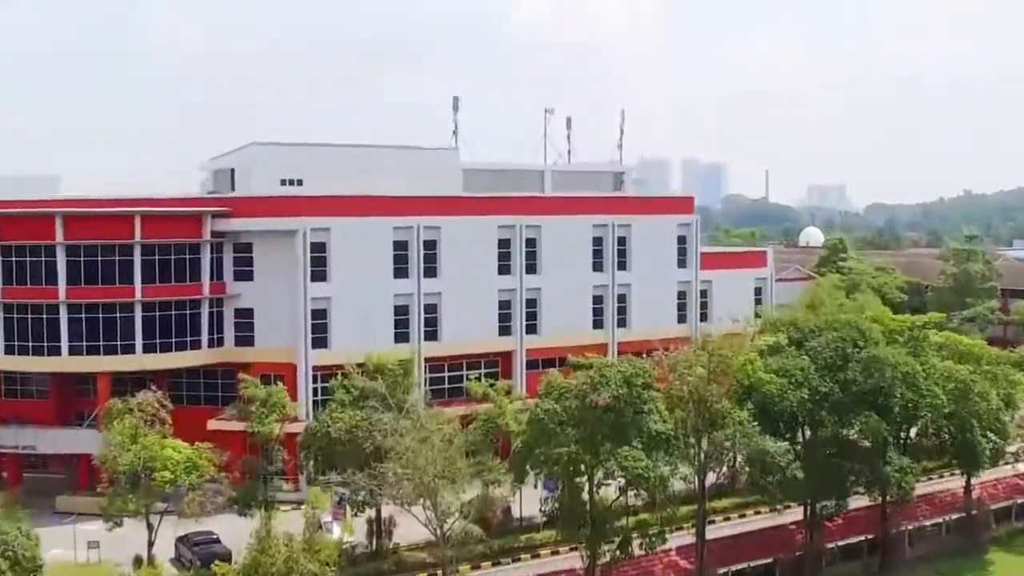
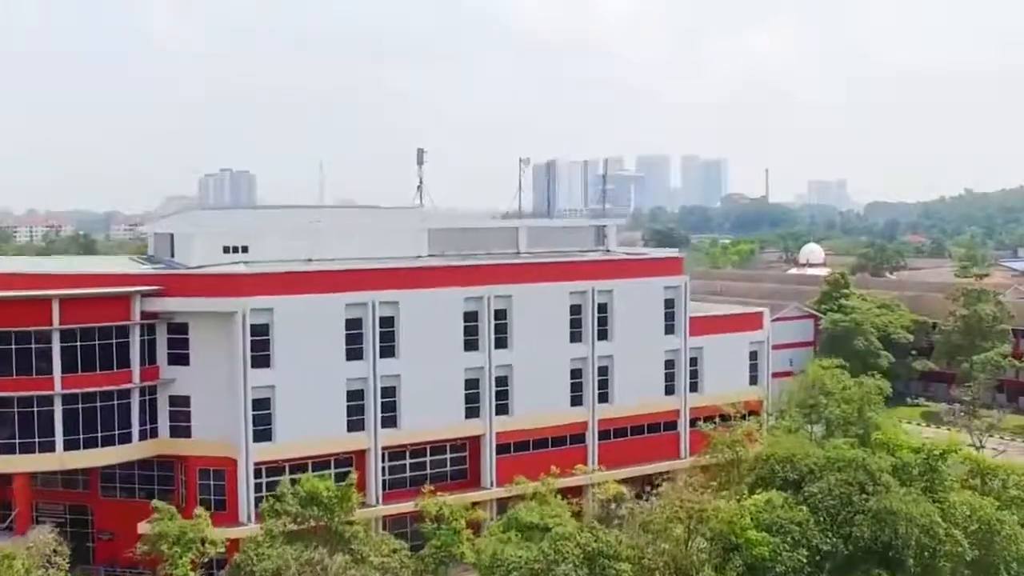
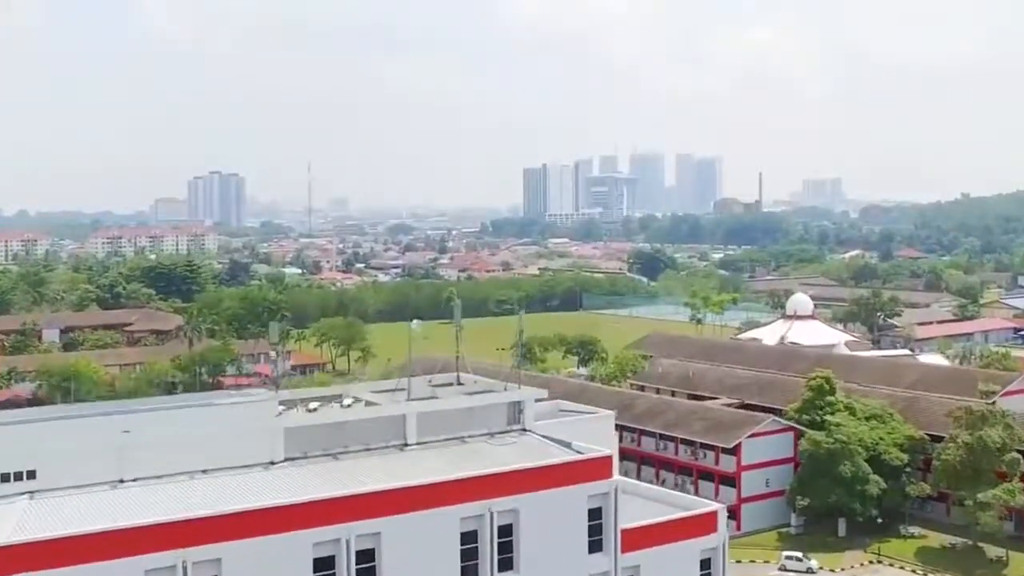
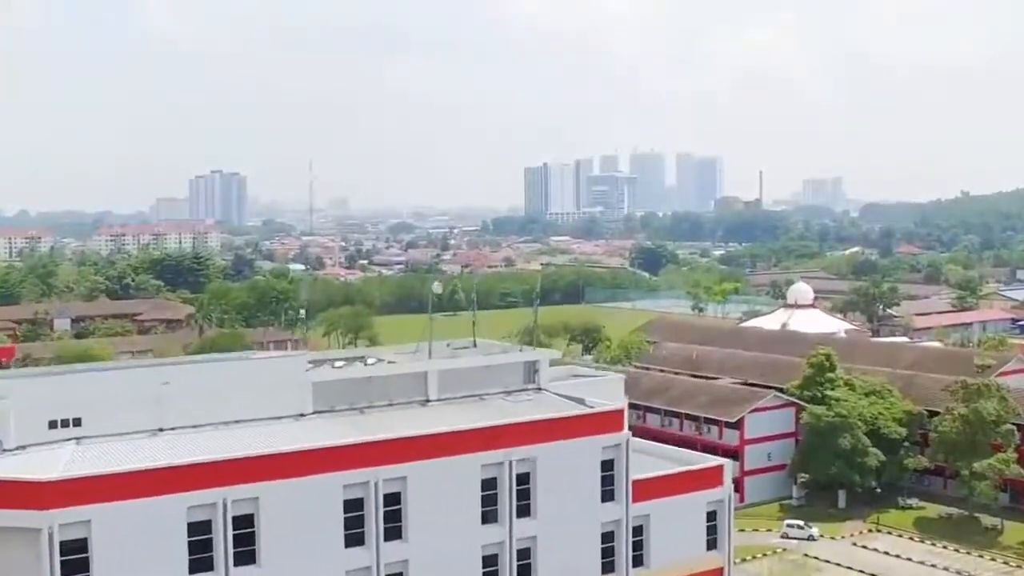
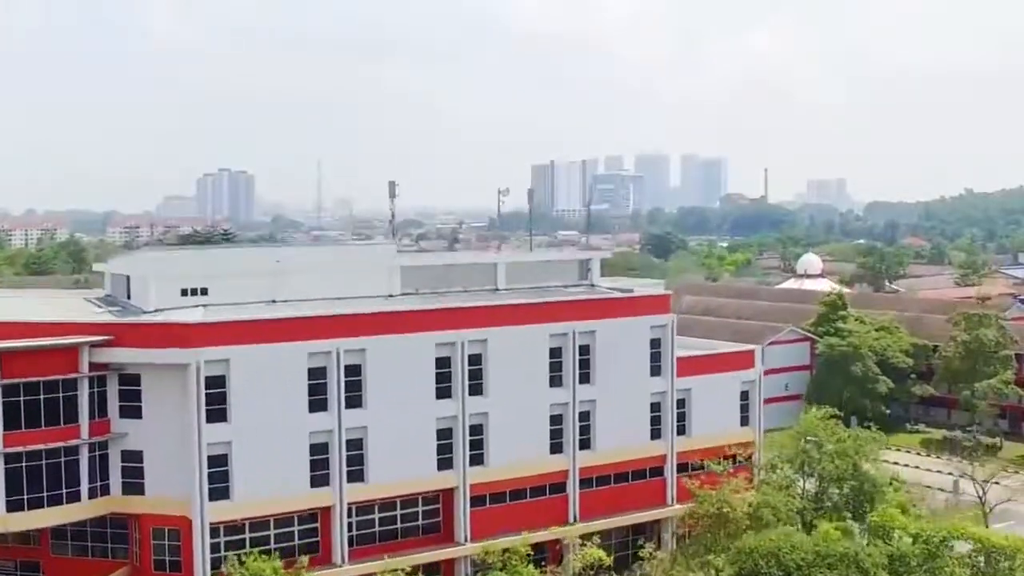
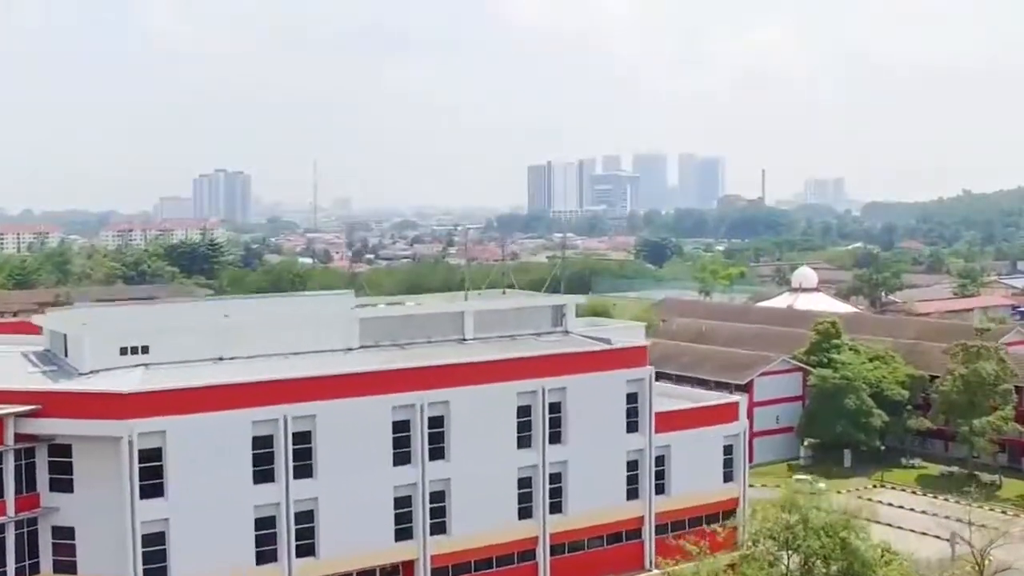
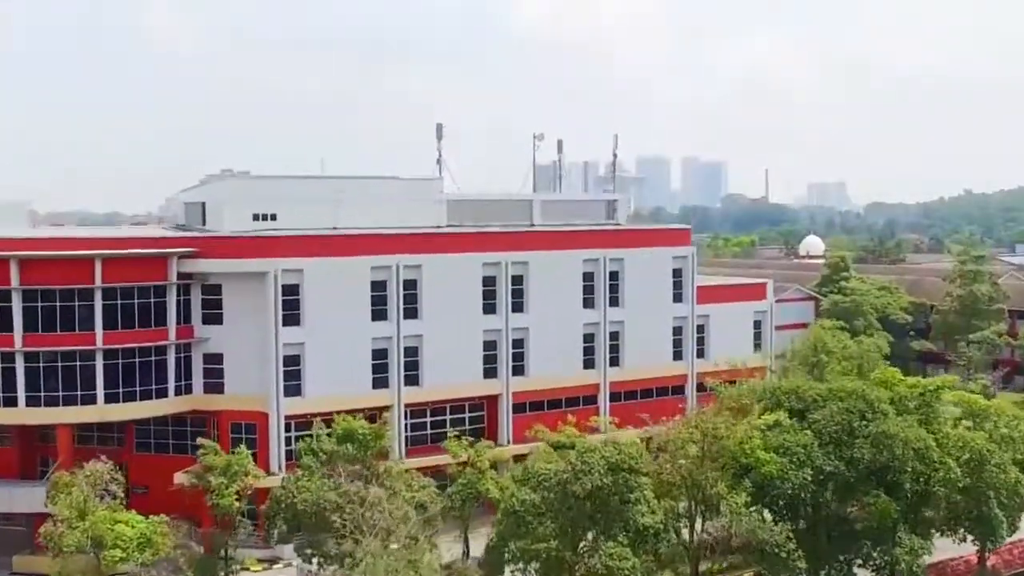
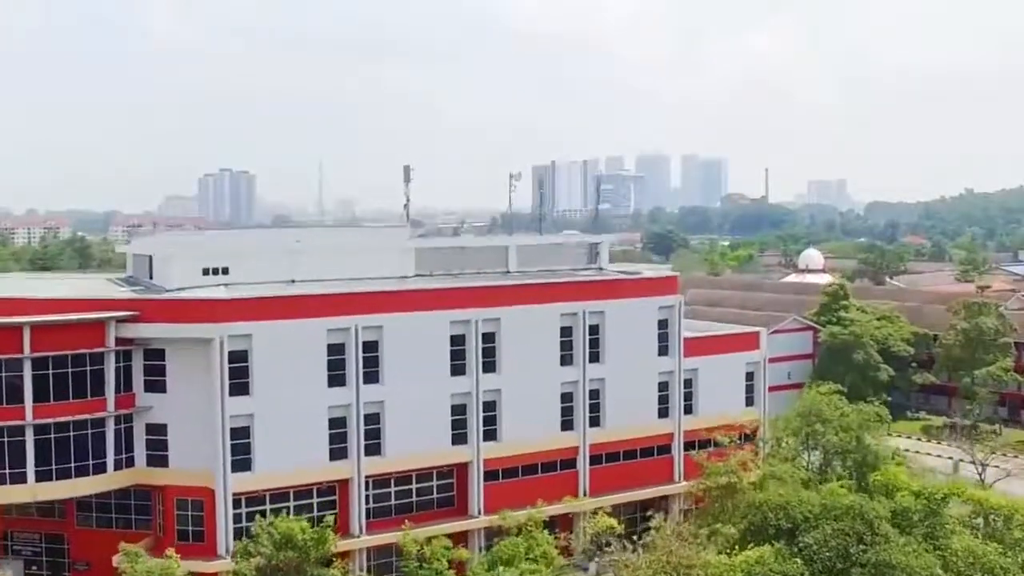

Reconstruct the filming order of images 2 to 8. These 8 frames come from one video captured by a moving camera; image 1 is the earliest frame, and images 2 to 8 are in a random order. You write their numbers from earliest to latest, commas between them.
7, 2, 8, 5, 6, 4, 3
